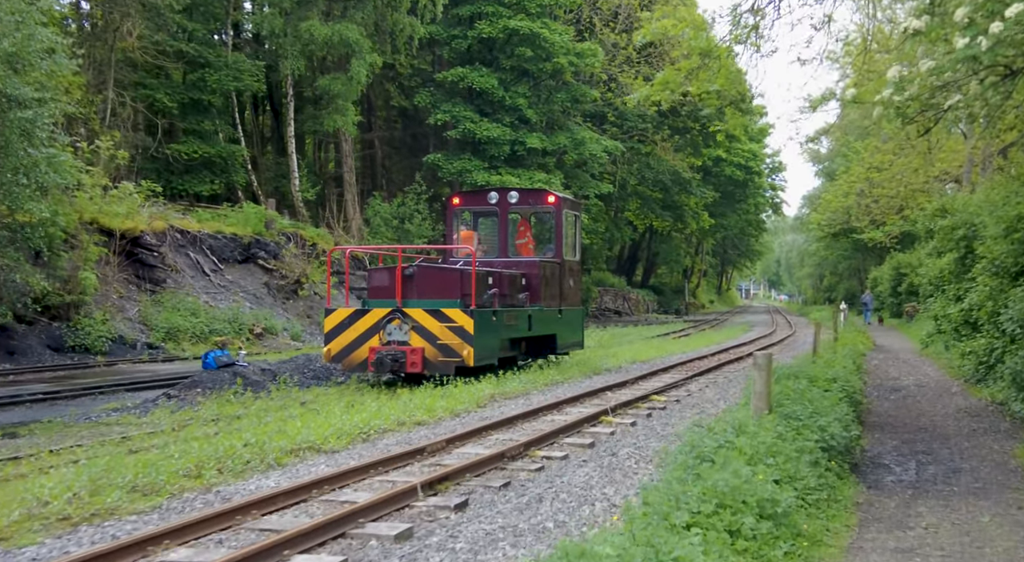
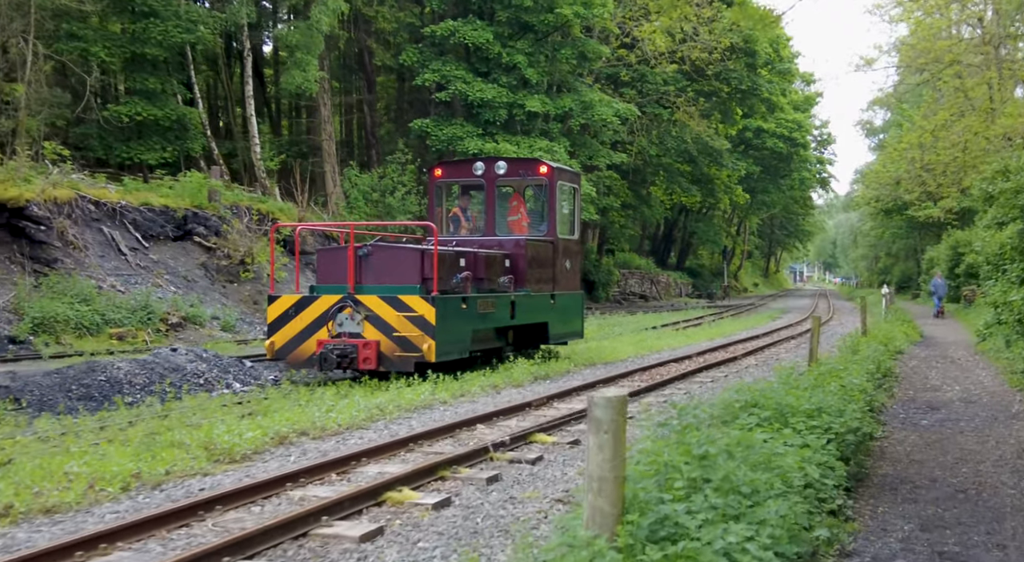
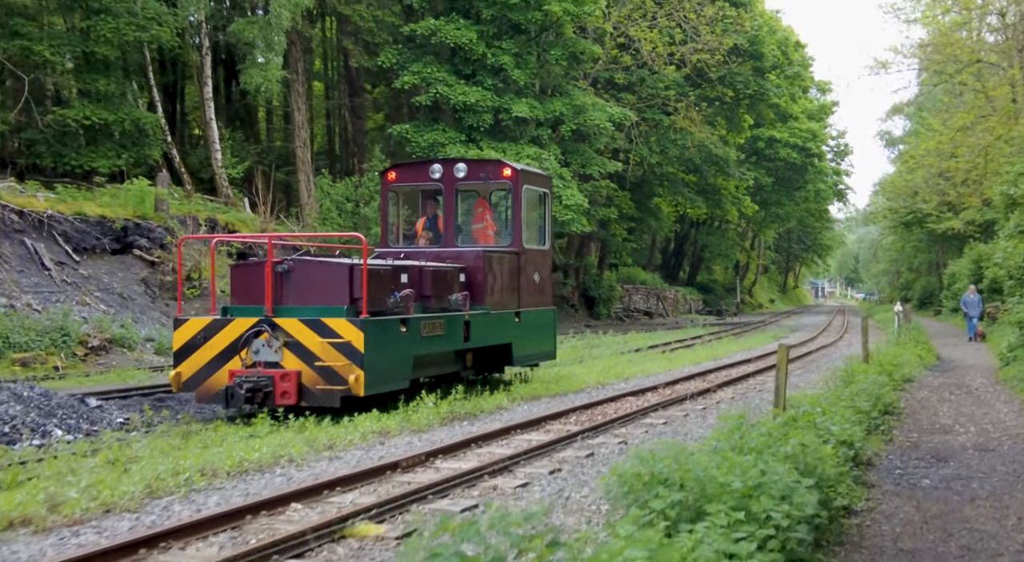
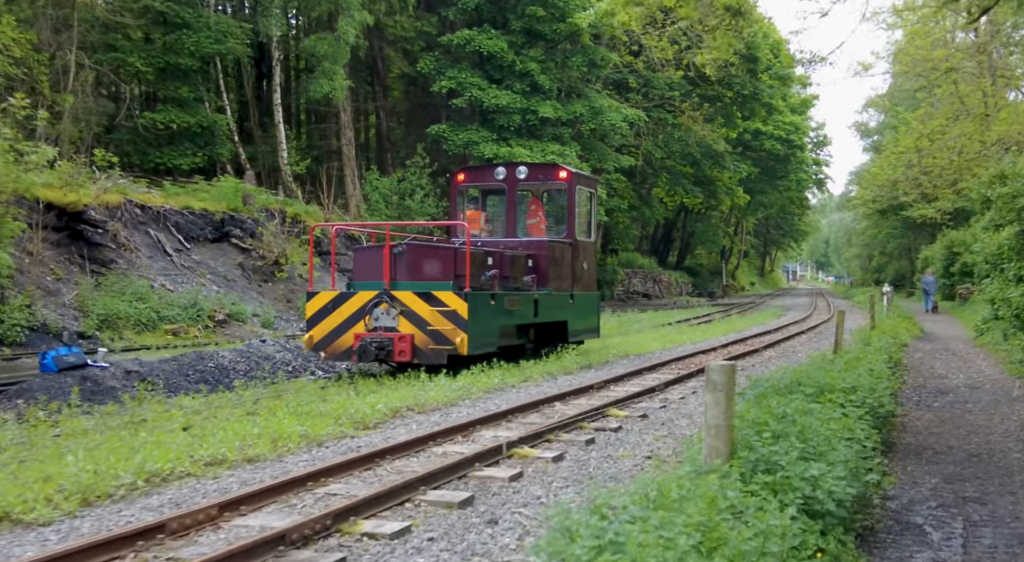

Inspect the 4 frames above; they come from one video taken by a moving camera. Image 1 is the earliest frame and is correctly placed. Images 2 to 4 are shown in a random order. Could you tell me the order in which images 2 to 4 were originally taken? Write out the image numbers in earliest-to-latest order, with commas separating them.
4, 2, 3
